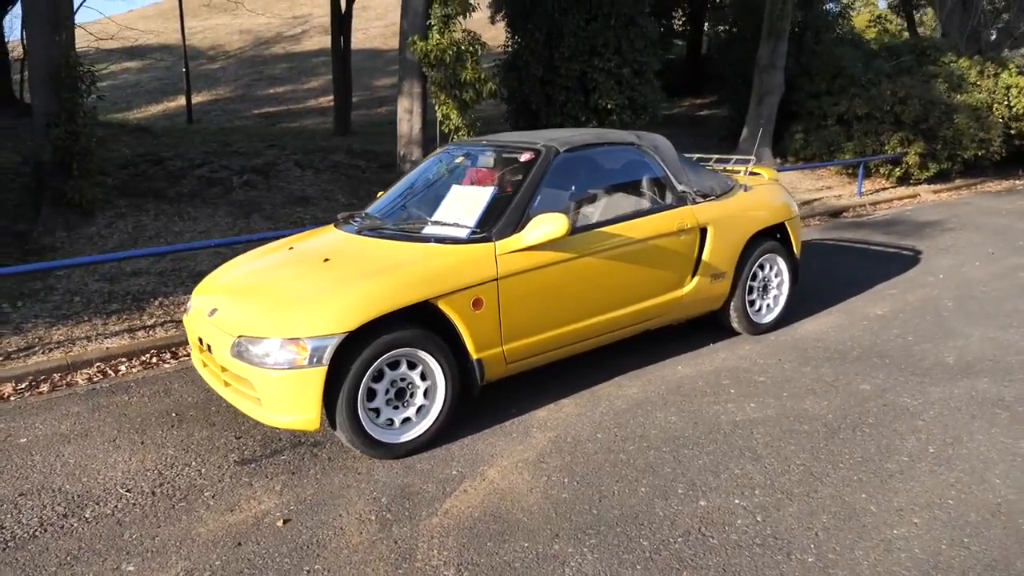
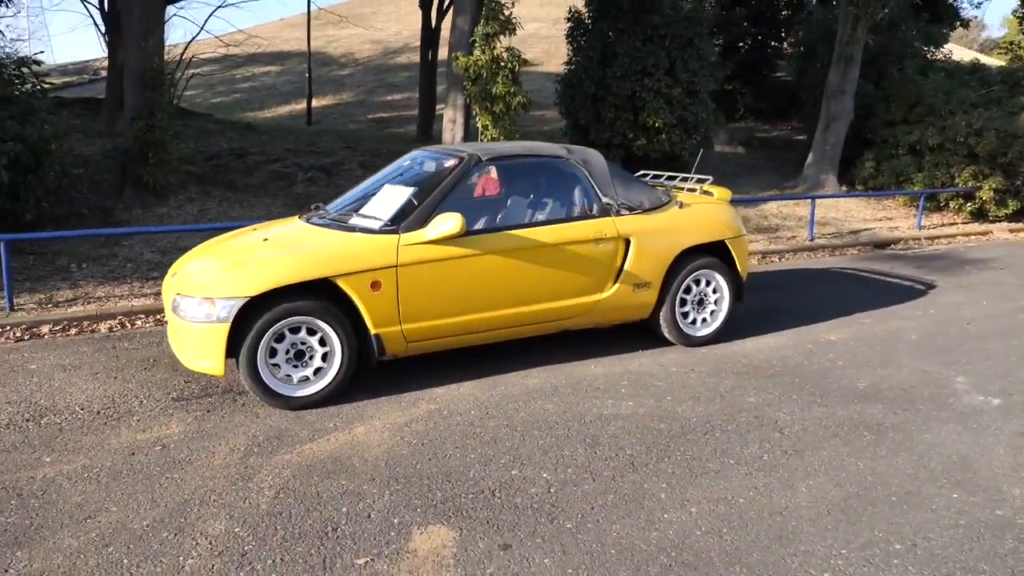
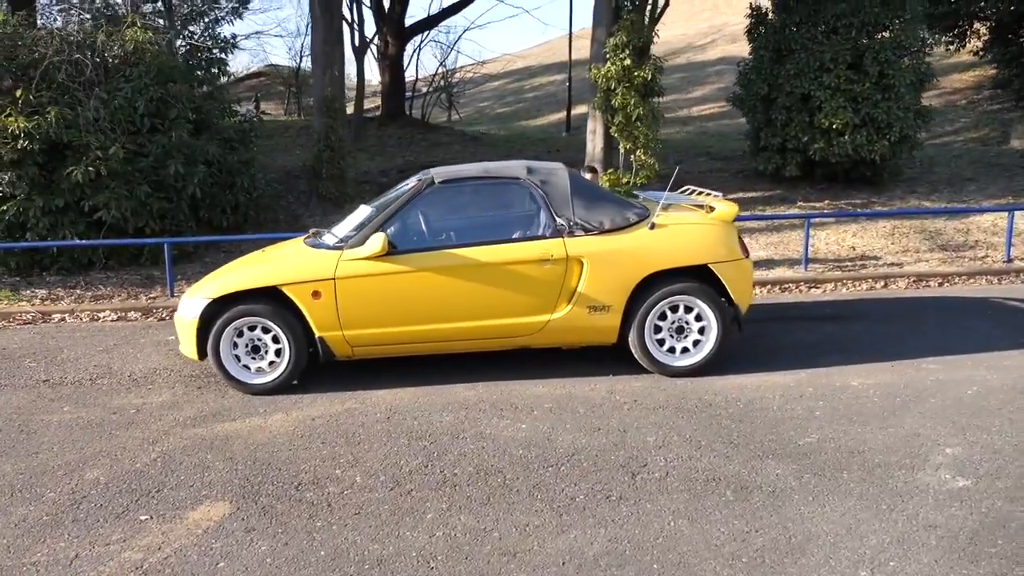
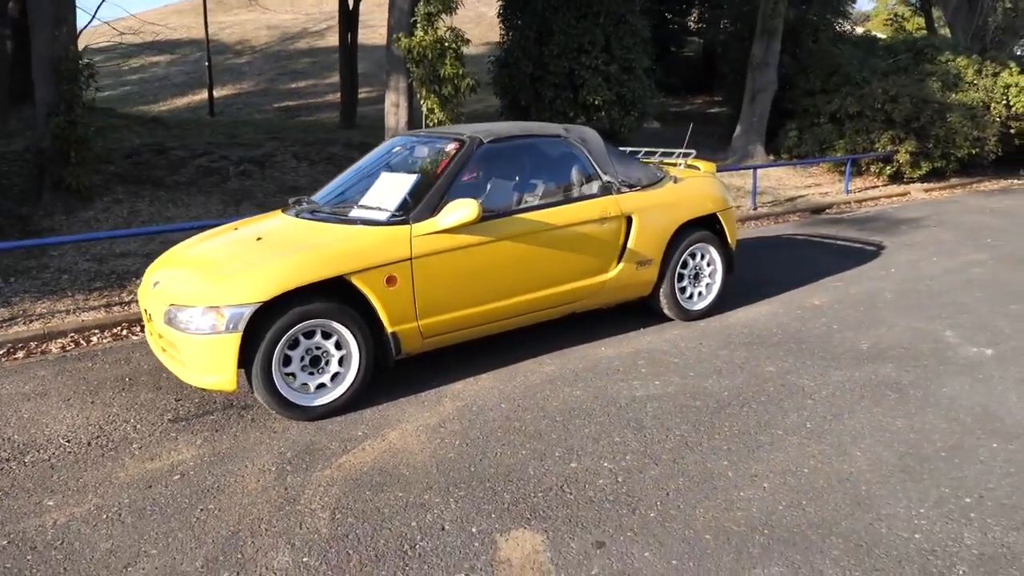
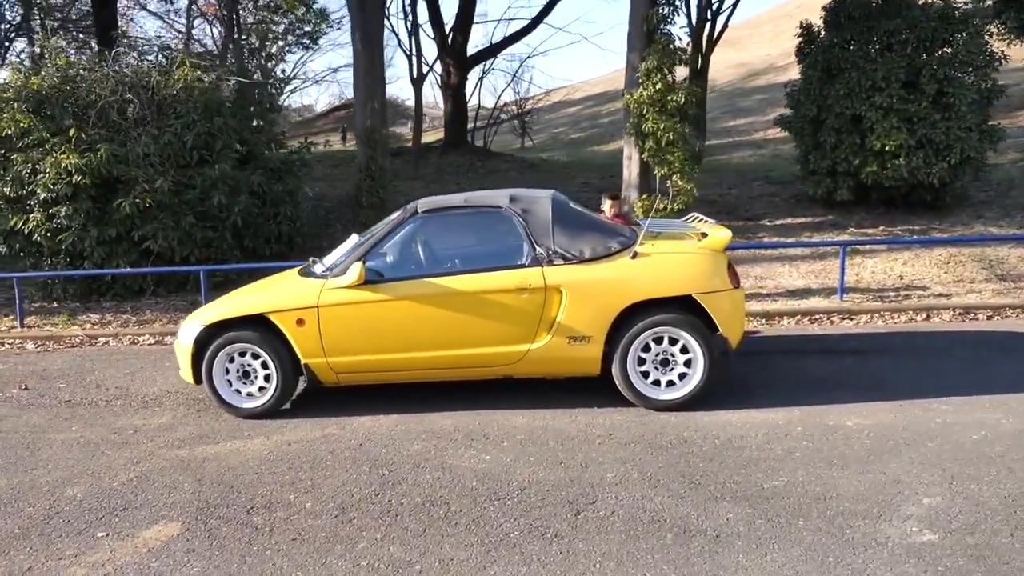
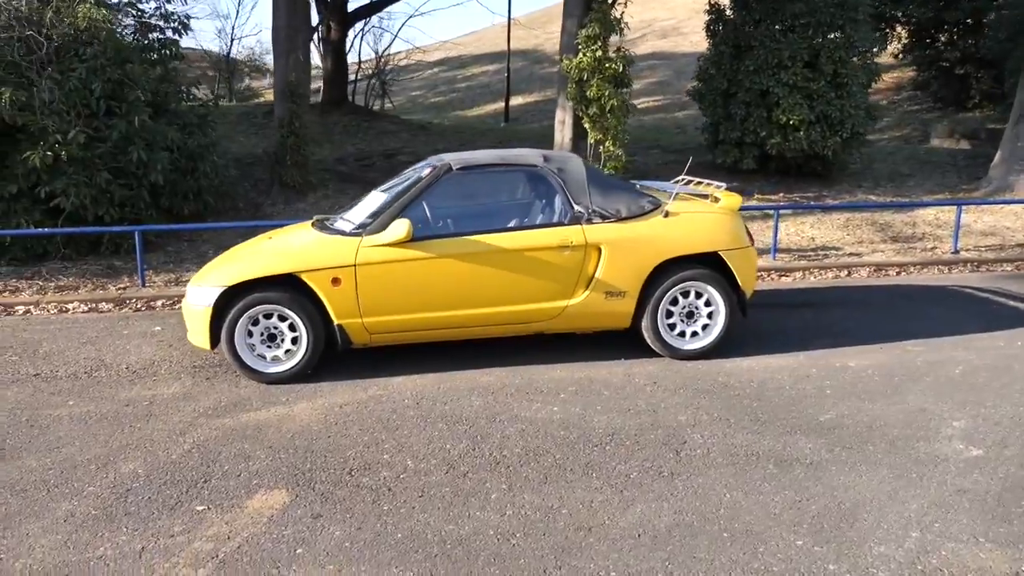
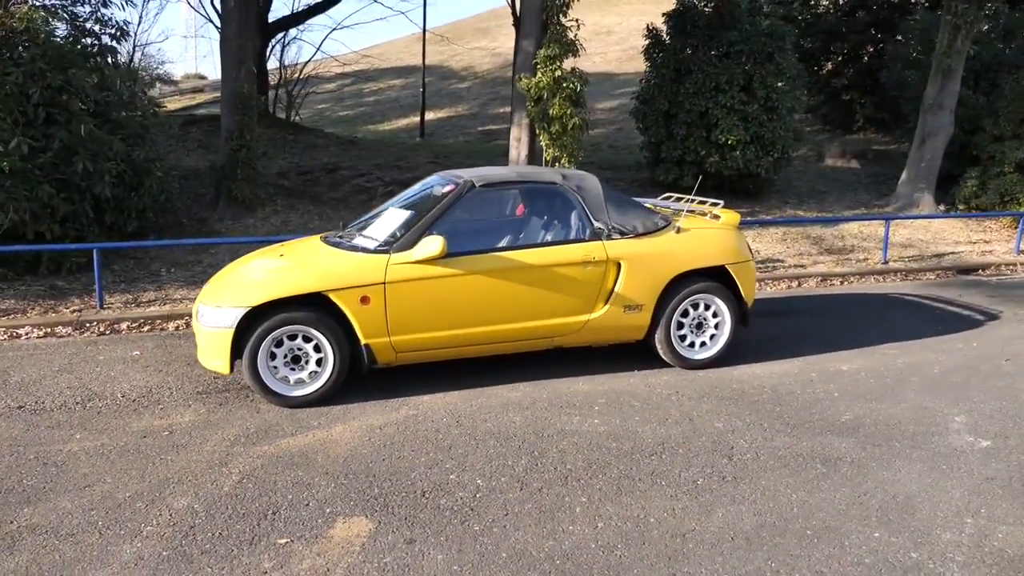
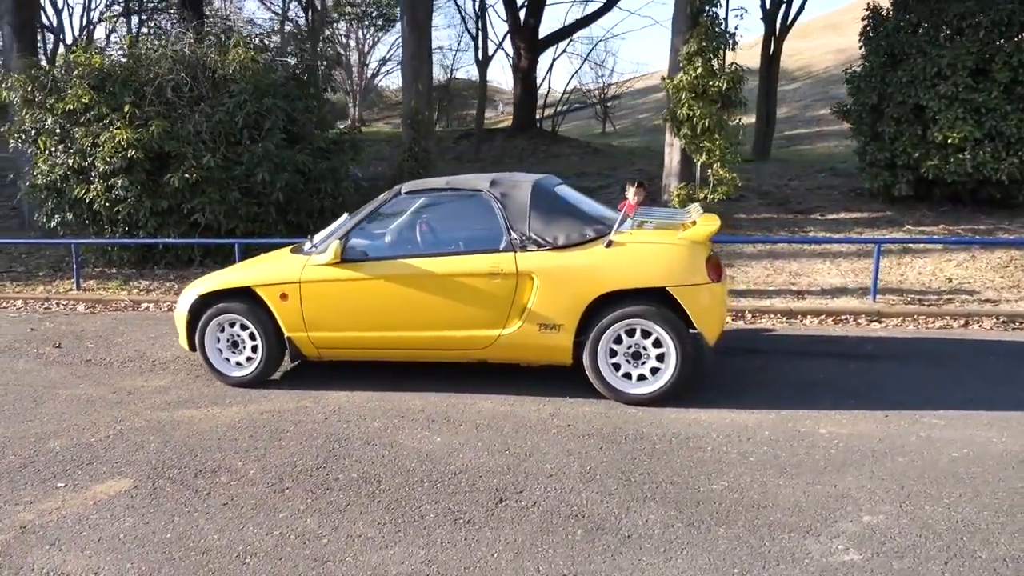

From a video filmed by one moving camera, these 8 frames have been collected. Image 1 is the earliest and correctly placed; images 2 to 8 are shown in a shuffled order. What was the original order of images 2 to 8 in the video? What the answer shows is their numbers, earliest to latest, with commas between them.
4, 2, 7, 6, 3, 5, 8
